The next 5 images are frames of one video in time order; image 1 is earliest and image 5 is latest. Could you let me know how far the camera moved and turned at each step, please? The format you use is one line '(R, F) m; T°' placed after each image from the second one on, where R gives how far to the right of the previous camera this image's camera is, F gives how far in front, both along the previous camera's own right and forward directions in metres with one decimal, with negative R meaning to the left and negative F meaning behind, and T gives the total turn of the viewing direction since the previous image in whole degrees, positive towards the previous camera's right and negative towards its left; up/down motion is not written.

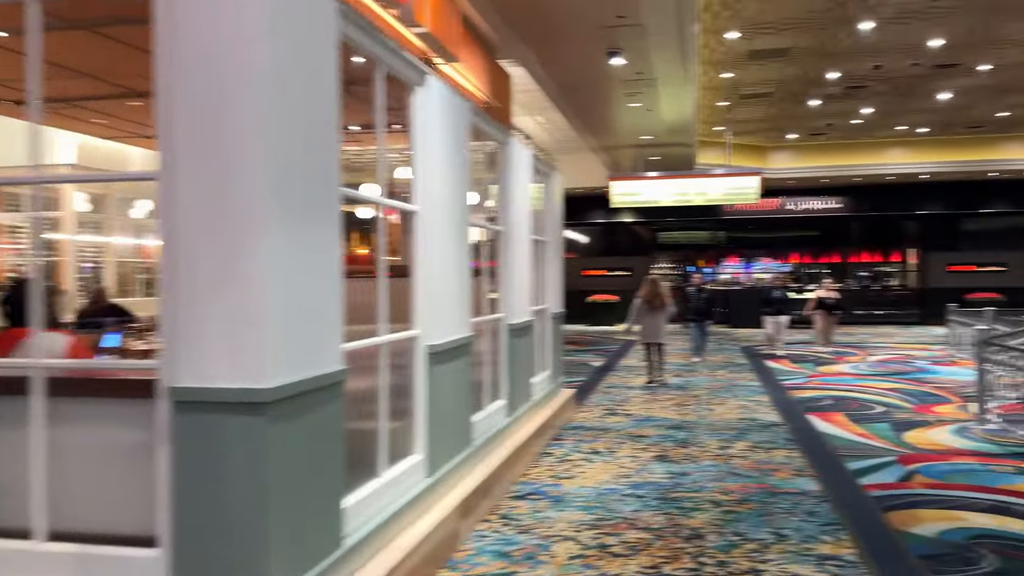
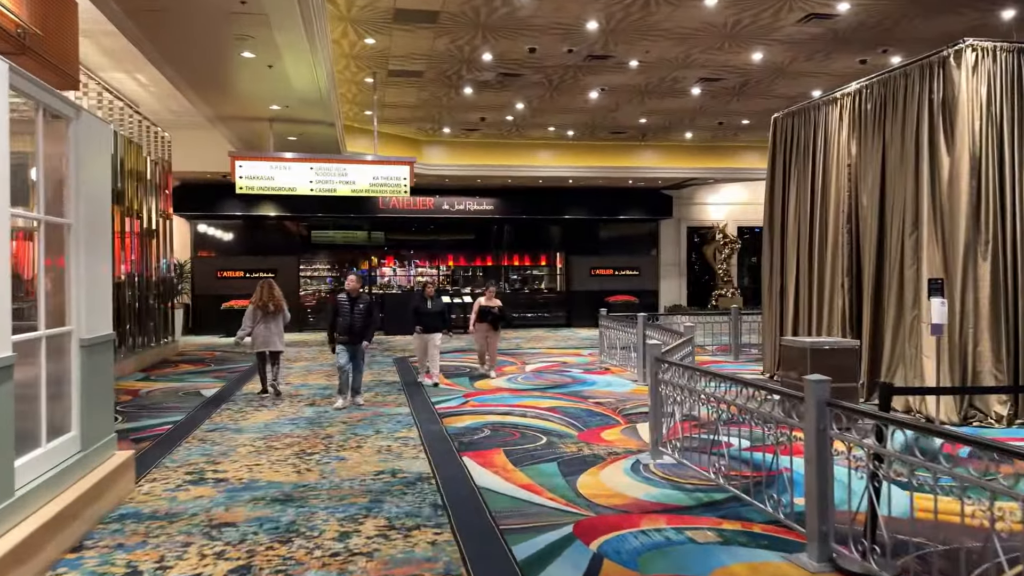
(+0.7, +1.8) m; +24°
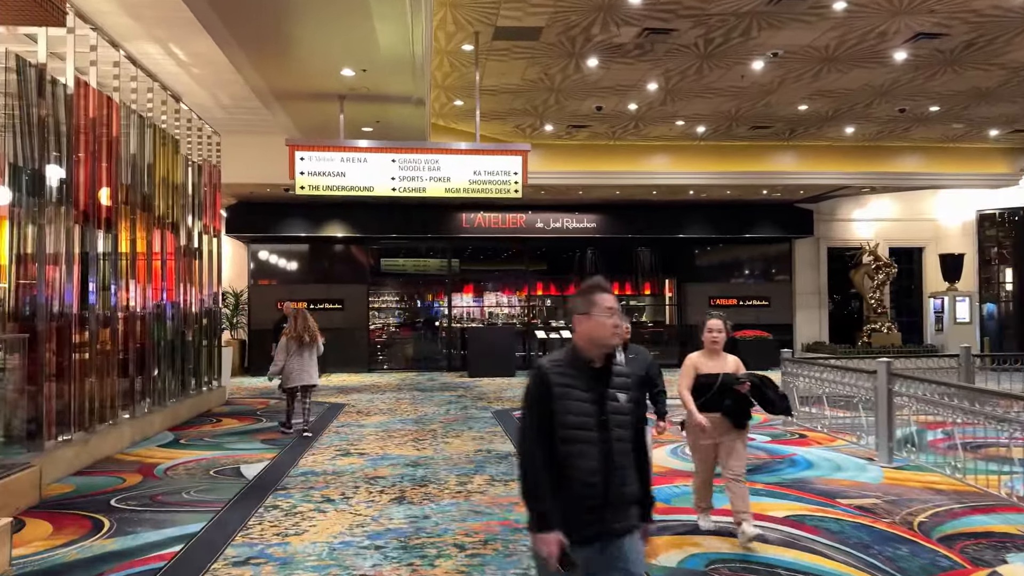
(-0.8, +2.7) m; -4°
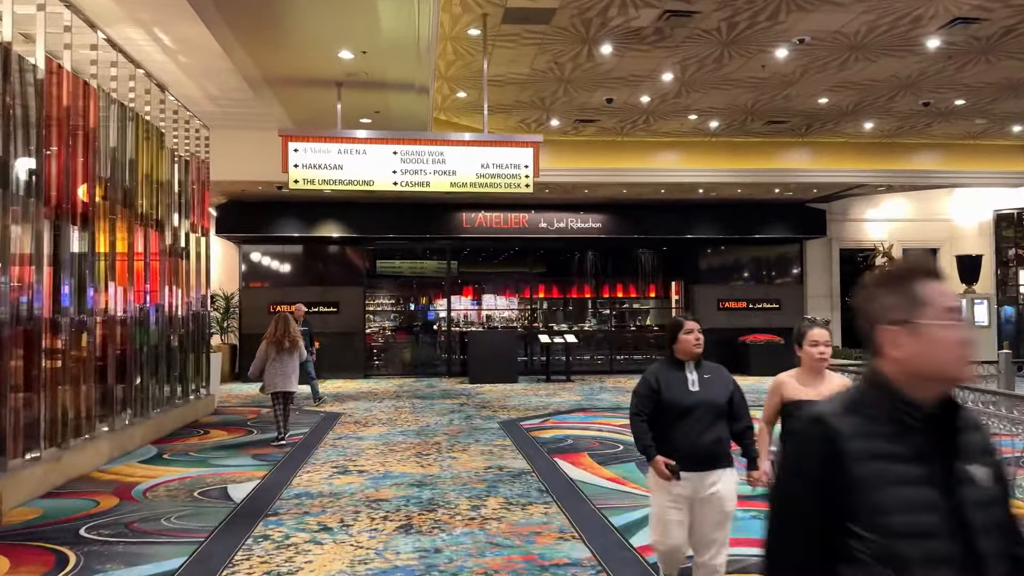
(-0.1, +0.5) m; 0°
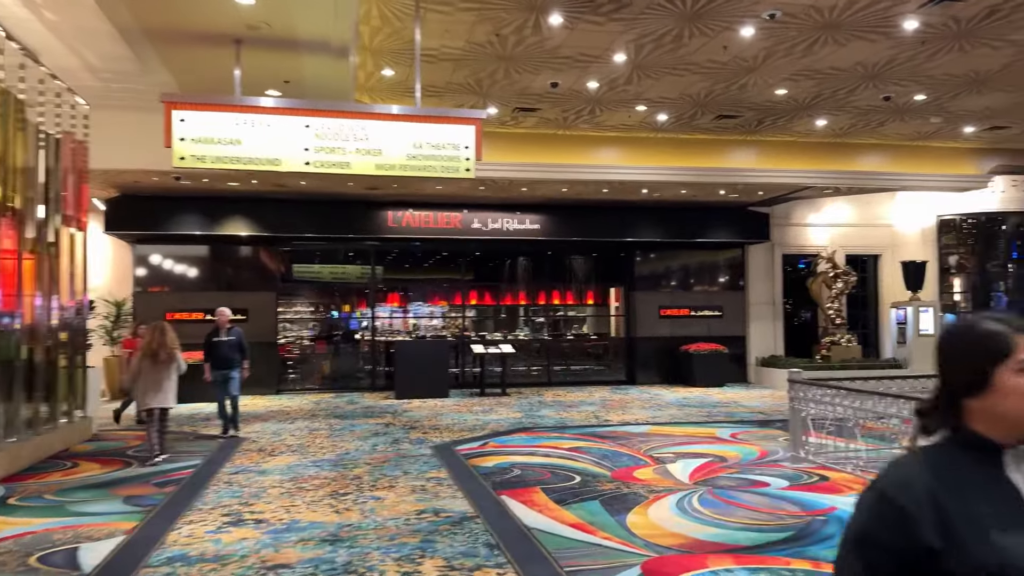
(-0.1, +1.1) m; +5°
